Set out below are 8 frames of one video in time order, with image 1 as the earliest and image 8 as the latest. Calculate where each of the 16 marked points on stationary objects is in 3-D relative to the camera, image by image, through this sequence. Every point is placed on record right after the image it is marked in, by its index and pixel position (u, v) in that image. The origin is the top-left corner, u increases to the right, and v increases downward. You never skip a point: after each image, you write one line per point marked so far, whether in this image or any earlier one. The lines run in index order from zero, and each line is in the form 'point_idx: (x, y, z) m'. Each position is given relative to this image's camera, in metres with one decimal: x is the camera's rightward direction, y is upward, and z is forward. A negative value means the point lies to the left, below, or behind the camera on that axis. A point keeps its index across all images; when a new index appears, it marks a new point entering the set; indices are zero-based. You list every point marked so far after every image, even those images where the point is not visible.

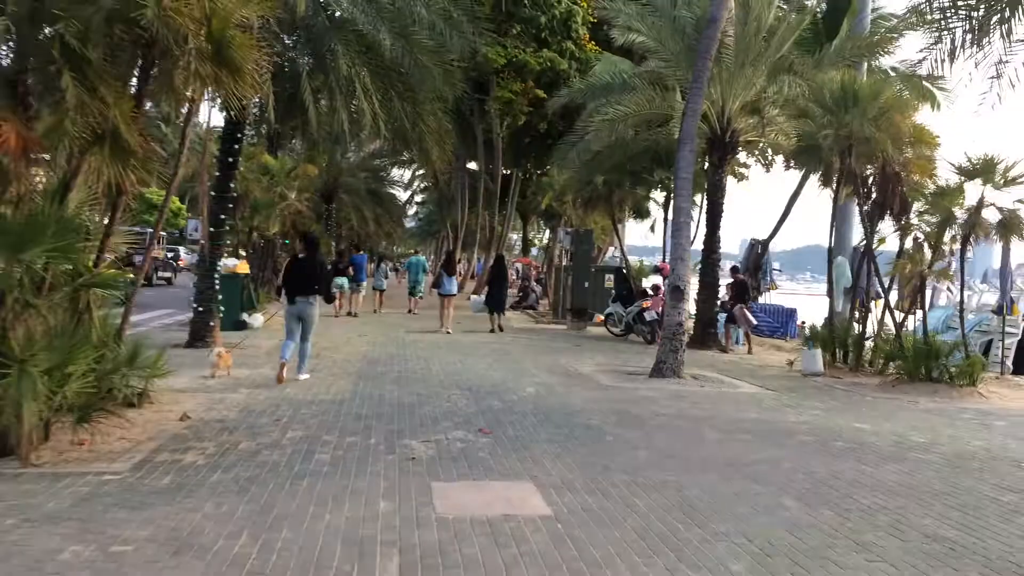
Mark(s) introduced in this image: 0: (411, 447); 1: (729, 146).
0: (-0.9, -1.4, +7.8) m
1: (+4.6, +3.0, +19.2) m
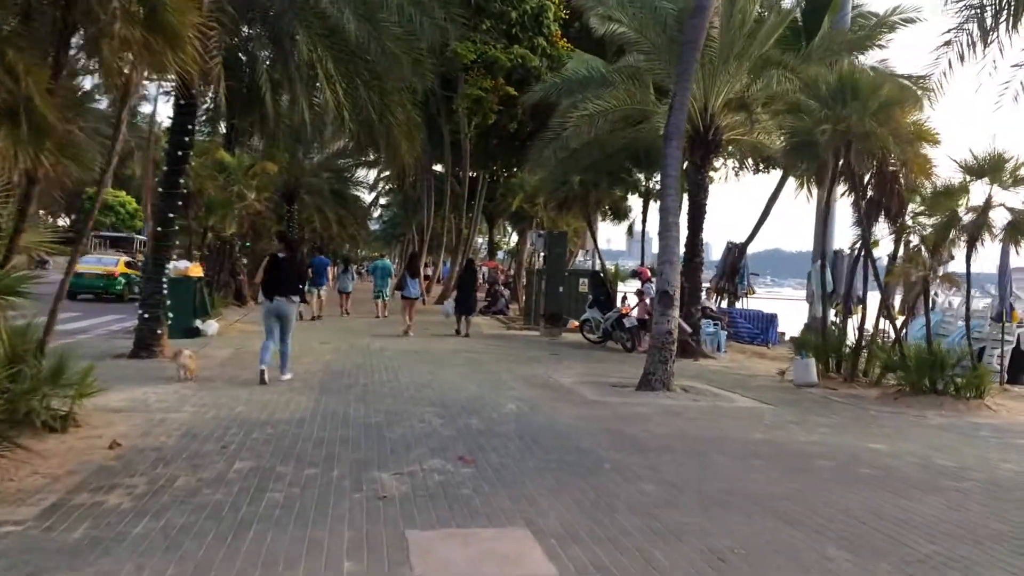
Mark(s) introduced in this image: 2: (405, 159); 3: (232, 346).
0: (-1.0, -1.4, +6.7) m
1: (+4.1, +2.9, +18.3) m
2: (-1.7, +2.0, +14.3) m
3: (-5.4, -1.1, +17.3) m
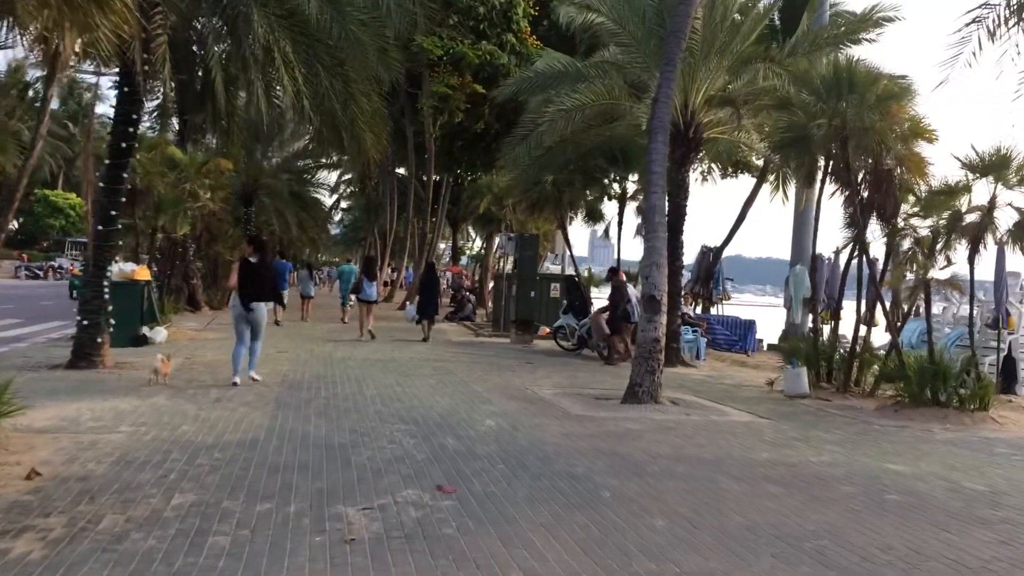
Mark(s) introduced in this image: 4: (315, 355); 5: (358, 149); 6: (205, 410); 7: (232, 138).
0: (-1.0, -1.5, +5.6) m
1: (+3.5, +2.8, +17.5) m
2: (-2.1, +2.0, +13.2) m
3: (-5.9, -1.2, +16.0) m
4: (-3.6, -1.2, +16.4) m
5: (-2.2, +2.0, +13.1) m
6: (-3.3, -1.3, +9.8) m
7: (-5.3, +2.8, +17.0) m
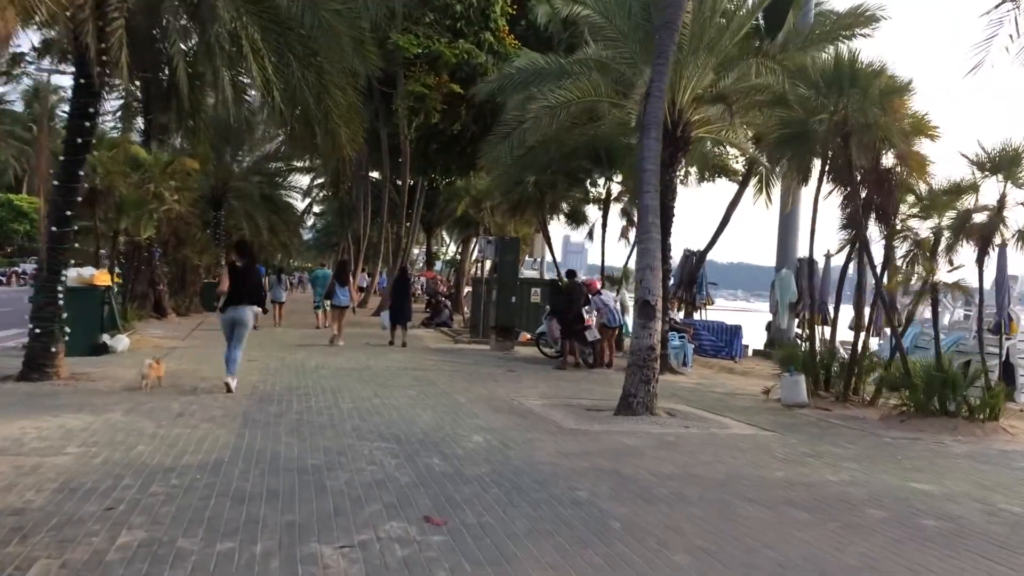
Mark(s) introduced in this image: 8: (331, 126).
0: (-1.0, -1.5, +4.8) m
1: (+3.2, +2.8, +16.9) m
2: (-2.3, +1.9, +12.4) m
3: (-6.2, -1.3, +15.1) m
4: (-3.9, -1.3, +15.6) m
5: (-2.5, +2.0, +12.3) m
6: (-3.4, -1.4, +8.9) m
7: (-5.6, +2.7, +16.1) m
8: (-2.5, +2.2, +12.3) m
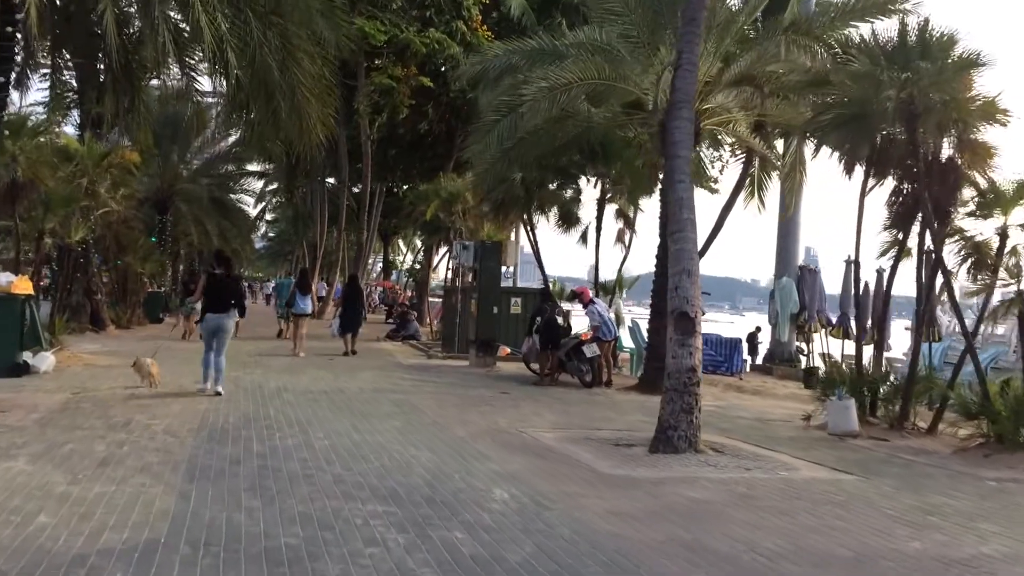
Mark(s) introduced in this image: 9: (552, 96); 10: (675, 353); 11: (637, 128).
0: (-0.6, -1.5, +2.7) m
1: (+3.0, +2.6, +15.0) m
2: (-2.2, +1.8, +10.3) m
3: (-6.2, -1.4, +12.7) m
4: (-4.0, -1.4, +13.3) m
5: (-2.4, +1.9, +10.2) m
6: (-3.2, -1.4, +6.7) m
7: (-5.8, +2.6, +13.8) m
8: (-2.4, +2.1, +10.1) m
9: (+0.7, +3.2, +14.5) m
10: (+1.7, -0.7, +9.3) m
11: (+2.2, +2.9, +16.5) m
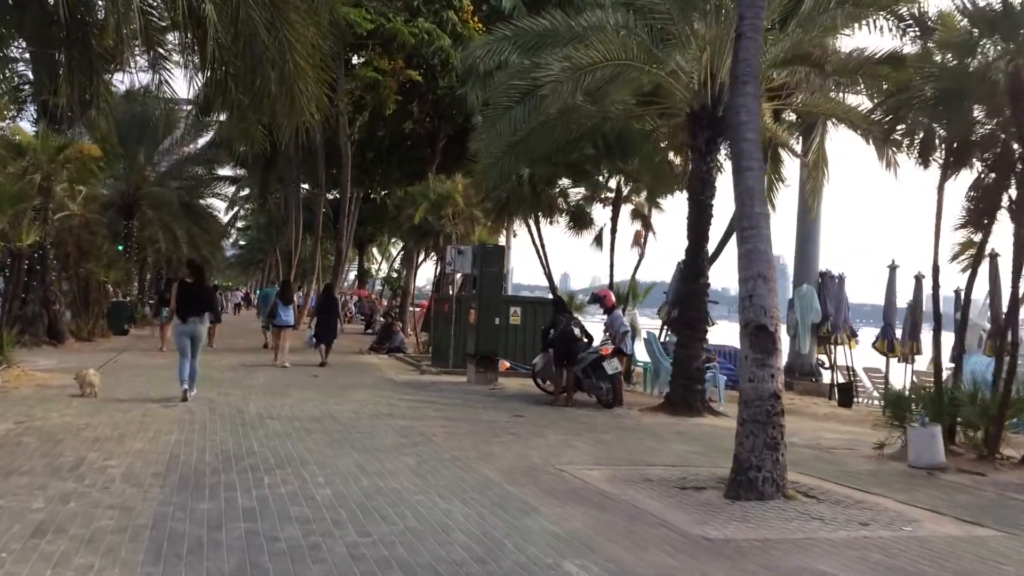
0: (0.0, -1.5, +1.0) m
1: (+3.2, +2.5, +13.5) m
2: (-1.9, +1.7, +8.6) m
3: (-6.0, -1.5, +10.8) m
4: (-3.8, -1.6, +11.4) m
5: (-2.1, +1.8, +8.4) m
6: (-2.7, -1.5, +4.9) m
7: (-5.5, +2.5, +12.0) m
8: (-2.1, +2.0, +8.4) m
9: (+0.9, +3.0, +12.9) m
10: (+2.0, -0.7, +7.6) m
11: (+2.3, +2.8, +14.9) m
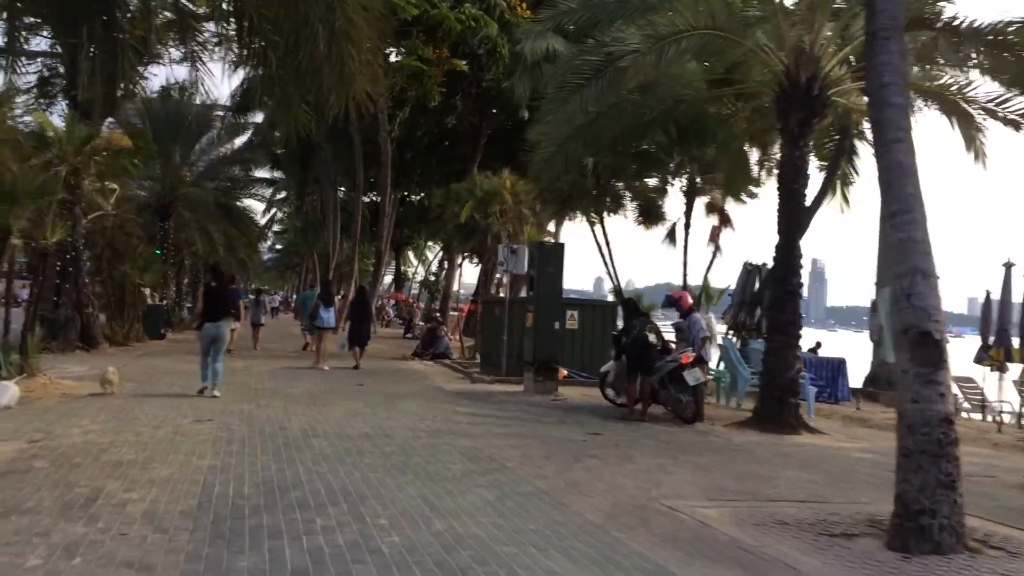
0: (+0.5, -1.5, -0.4) m
1: (+4.1, +2.5, +11.9) m
2: (-1.2, +1.7, +7.2) m
3: (-5.1, -1.5, +9.6) m
4: (-2.9, -1.6, +10.2) m
5: (-1.3, +1.8, +7.1) m
6: (-2.1, -1.5, +3.5) m
7: (-4.7, +2.5, +10.8) m
8: (-1.3, +2.0, +7.0) m
9: (+1.8, +3.0, +11.4) m
10: (+2.8, -0.7, +6.2) m
11: (+3.3, +2.8, +13.4) m
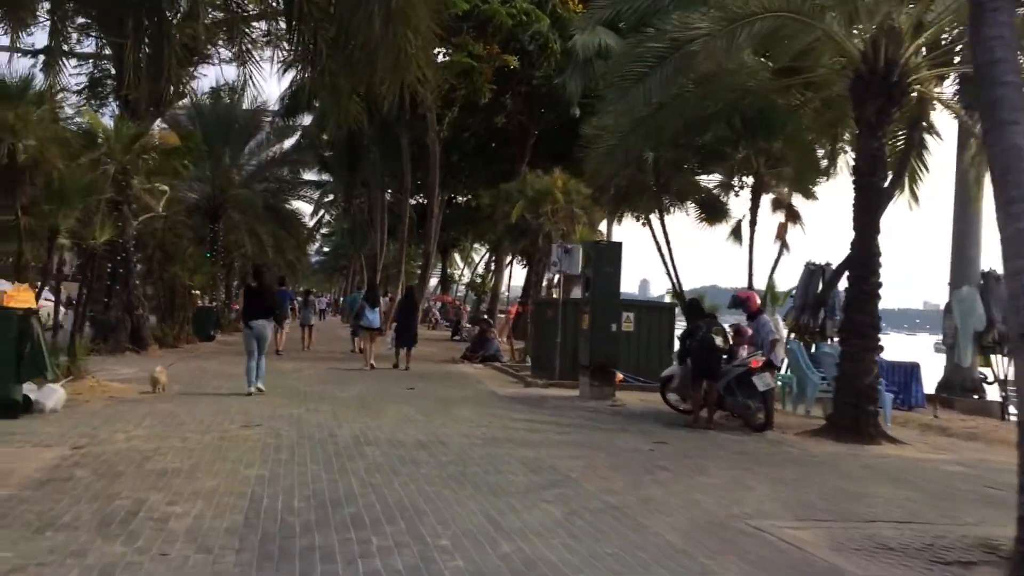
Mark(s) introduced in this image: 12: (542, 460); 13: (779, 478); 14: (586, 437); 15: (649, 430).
0: (+0.6, -1.4, -1.0) m
1: (+4.8, +2.5, +11.2) m
2: (-0.7, +1.7, +6.7) m
3: (-4.5, -1.5, +9.3) m
4: (-2.2, -1.6, +9.7) m
5: (-0.8, +1.8, +6.6) m
6: (-1.8, -1.5, +3.1) m
7: (-4.0, +2.4, +10.4) m
8: (-0.8, +2.0, +6.5) m
9: (+2.6, +3.0, +10.8) m
10: (+3.2, -0.7, +5.4) m
11: (+4.1, +2.8, +12.6) m
12: (+0.3, -1.6, +8.6) m
13: (+2.5, -1.7, +8.3) m
14: (+0.8, -1.7, +10.4) m
15: (+1.7, -1.8, +11.4) m
